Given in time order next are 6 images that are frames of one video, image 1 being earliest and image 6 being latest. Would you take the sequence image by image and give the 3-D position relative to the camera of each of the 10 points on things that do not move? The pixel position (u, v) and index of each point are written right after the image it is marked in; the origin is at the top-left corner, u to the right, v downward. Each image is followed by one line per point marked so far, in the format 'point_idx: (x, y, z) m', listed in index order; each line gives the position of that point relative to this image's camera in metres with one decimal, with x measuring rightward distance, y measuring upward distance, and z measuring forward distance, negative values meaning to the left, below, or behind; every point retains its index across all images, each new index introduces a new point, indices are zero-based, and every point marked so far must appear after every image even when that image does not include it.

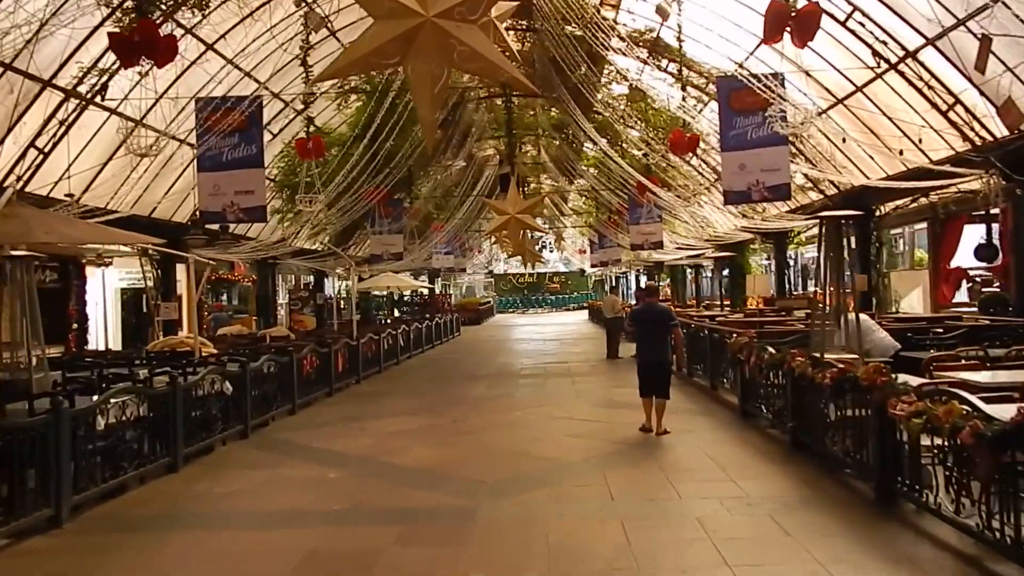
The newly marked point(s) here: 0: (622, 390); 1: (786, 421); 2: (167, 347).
0: (+2.2, -2.0, +15.8) m
1: (+3.2, -1.6, +9.3) m
2: (-6.4, -1.1, +14.7) m
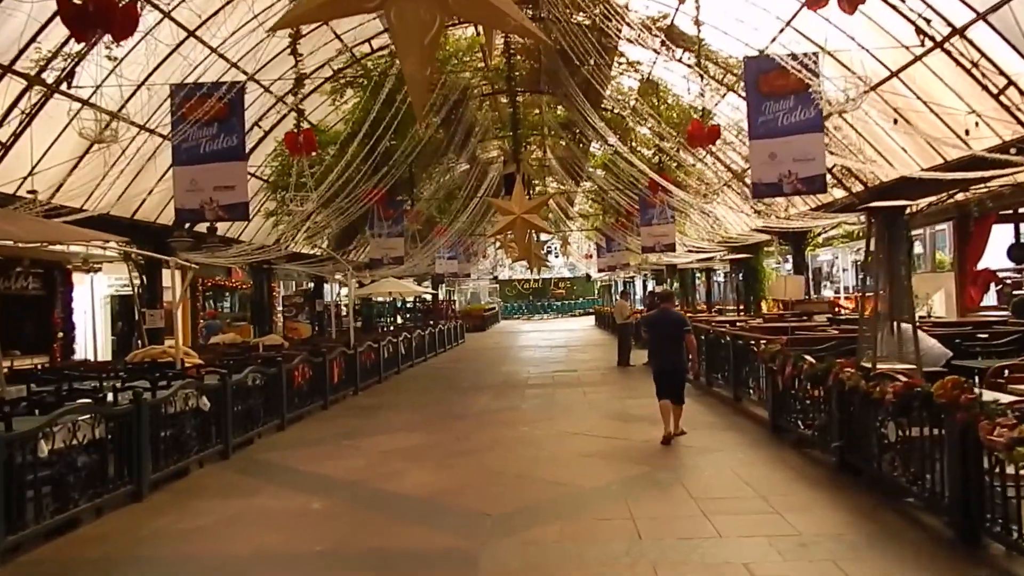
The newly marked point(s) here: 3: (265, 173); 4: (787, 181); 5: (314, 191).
0: (+2.3, -2.1, +14.7) m
1: (+3.3, -1.6, +8.2) m
2: (-6.2, -1.2, +13.6) m
3: (-6.1, +2.8, +19.5) m
4: (+3.6, +1.4, +10.5) m
5: (-4.5, +2.2, +17.6) m
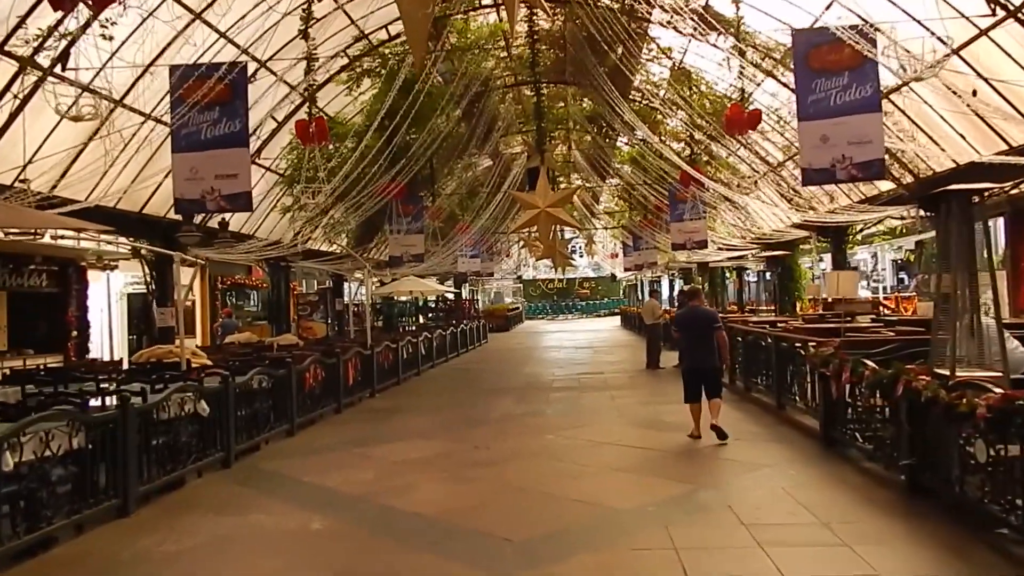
0: (+2.8, -2.0, +13.8) m
1: (+3.5, -1.5, +7.2) m
2: (-5.8, -1.1, +13.0) m
3: (-5.5, +2.9, +18.8) m
4: (+3.9, +1.4, +9.5) m
5: (-3.9, +2.2, +16.9) m
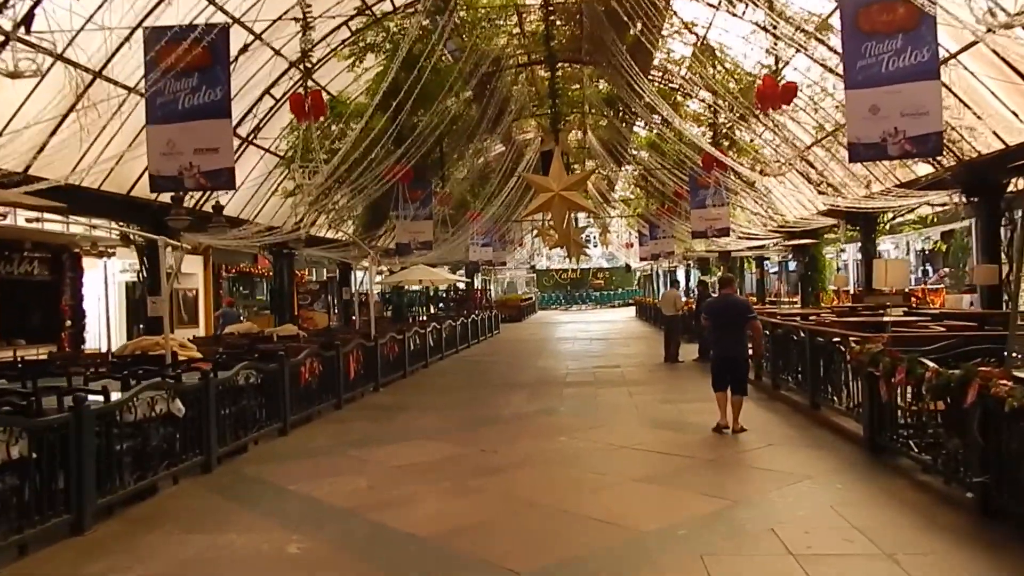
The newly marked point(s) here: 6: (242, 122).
0: (+2.9, -1.9, +12.8) m
1: (+3.6, -1.4, +6.2) m
2: (-5.7, -0.9, +12.1) m
3: (-5.2, +3.1, +17.9) m
4: (+4.0, +1.5, +8.5) m
5: (-3.7, +2.5, +16.0) m
6: (-5.5, +3.4, +16.2) m
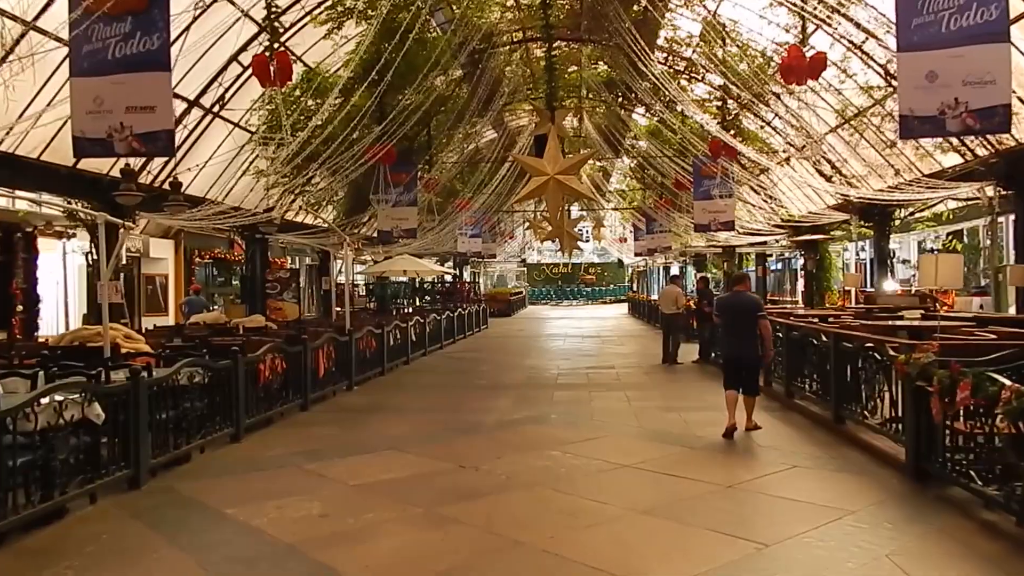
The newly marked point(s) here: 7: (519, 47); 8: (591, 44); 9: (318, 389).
0: (+2.7, -1.8, +11.5) m
1: (+3.5, -1.4, +5.0) m
2: (-5.9, -0.7, +10.7) m
3: (-5.4, +3.4, +16.5) m
4: (+3.9, +1.6, +7.2) m
5: (-3.9, +2.7, +14.6) m
6: (-5.7, +3.7, +14.8) m
7: (+0.2, +5.9, +19.3) m
8: (+1.8, +5.8, +18.8) m
9: (-3.1, -1.6, +12.8) m
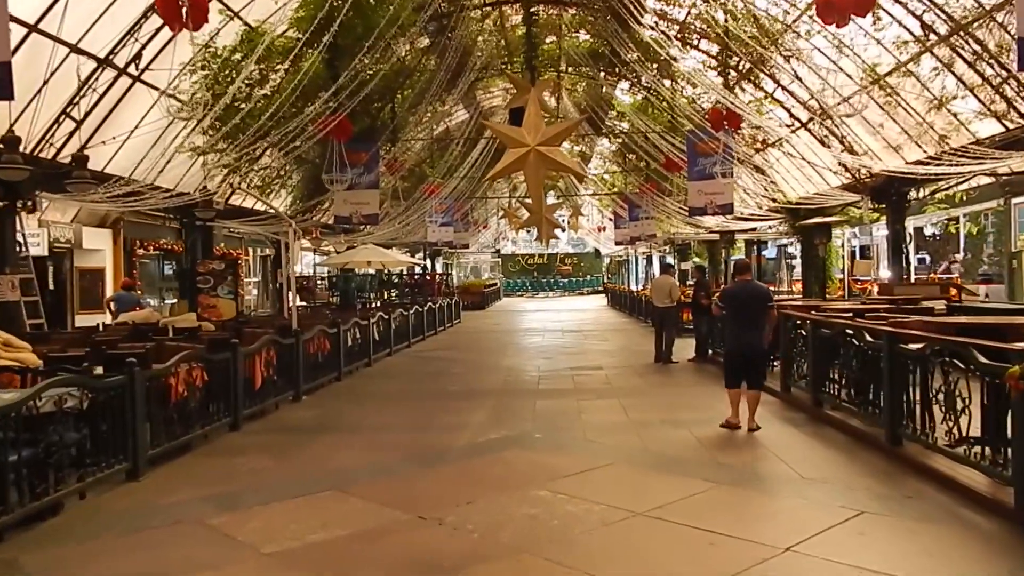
0: (+2.4, -1.7, +9.6) m
1: (+3.4, -1.4, +3.1) m
2: (-6.1, -0.7, +8.5) m
3: (-5.9, +3.5, +14.3) m
4: (+3.8, +1.6, +5.2) m
5: (-4.3, +2.8, +12.4) m
6: (-6.1, +3.7, +12.5) m
7: (-0.4, +6.1, +17.2) m
8: (+1.2, +6.0, +16.8) m
9: (-3.5, -1.5, +10.7) m
